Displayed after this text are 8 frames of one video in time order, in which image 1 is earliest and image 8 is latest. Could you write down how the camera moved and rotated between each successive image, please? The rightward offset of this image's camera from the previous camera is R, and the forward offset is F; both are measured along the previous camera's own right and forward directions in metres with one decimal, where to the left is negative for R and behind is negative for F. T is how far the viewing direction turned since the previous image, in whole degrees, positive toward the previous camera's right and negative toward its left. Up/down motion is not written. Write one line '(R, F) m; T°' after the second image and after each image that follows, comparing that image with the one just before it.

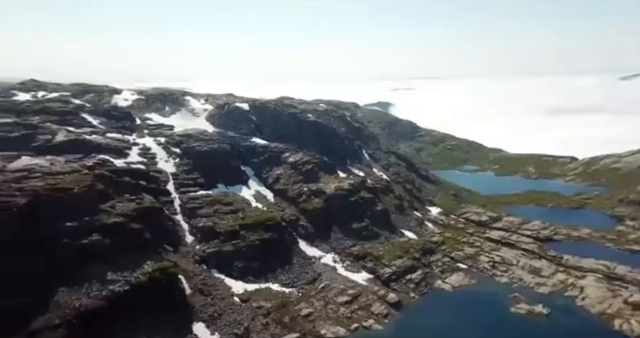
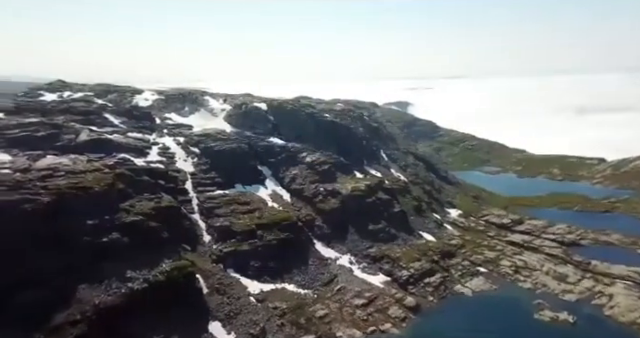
(+0.5, +1.0) m; -3°
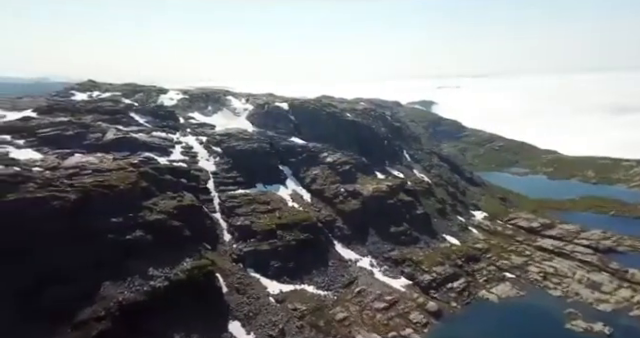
(+0.6, +1.4) m; -3°
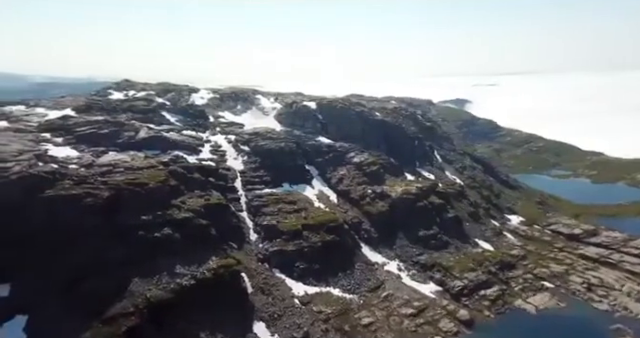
(+0.9, +2.1) m; -4°
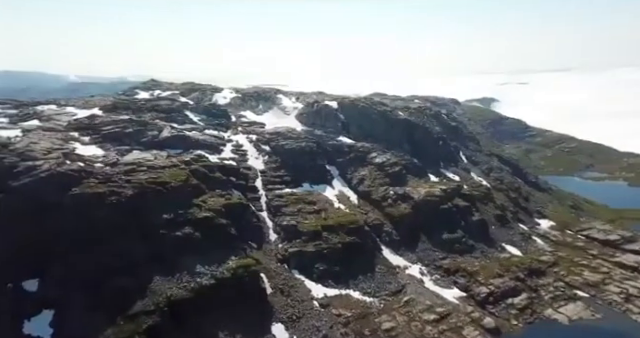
(+0.6, +1.7) m; -3°
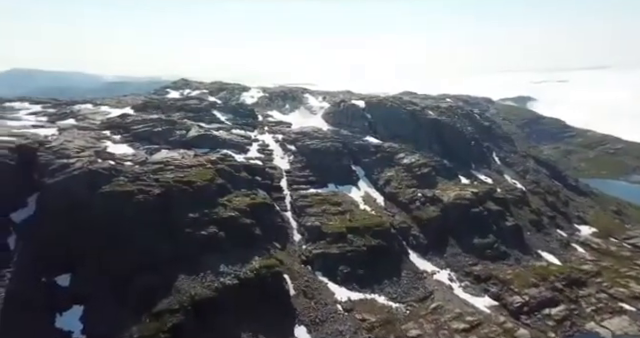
(+0.8, +2.2) m; -4°
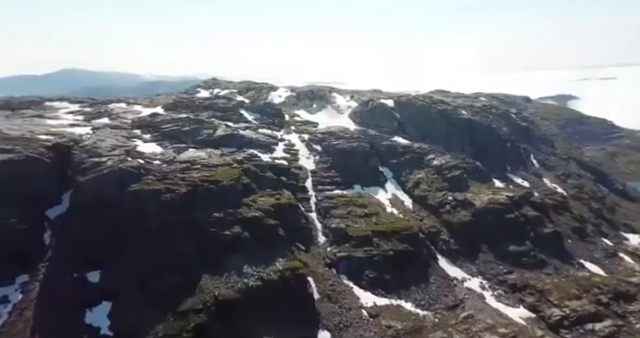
(+0.8, +2.5) m; -4°
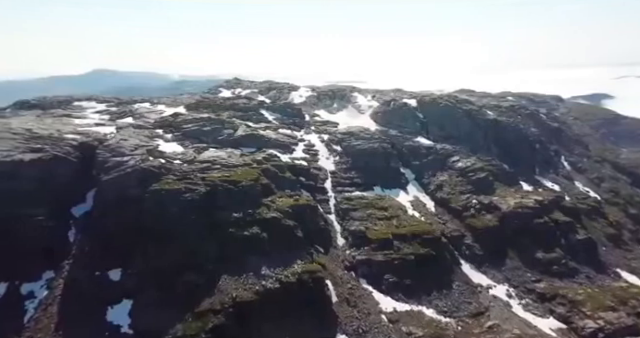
(+0.5, +1.9) m; -3°
